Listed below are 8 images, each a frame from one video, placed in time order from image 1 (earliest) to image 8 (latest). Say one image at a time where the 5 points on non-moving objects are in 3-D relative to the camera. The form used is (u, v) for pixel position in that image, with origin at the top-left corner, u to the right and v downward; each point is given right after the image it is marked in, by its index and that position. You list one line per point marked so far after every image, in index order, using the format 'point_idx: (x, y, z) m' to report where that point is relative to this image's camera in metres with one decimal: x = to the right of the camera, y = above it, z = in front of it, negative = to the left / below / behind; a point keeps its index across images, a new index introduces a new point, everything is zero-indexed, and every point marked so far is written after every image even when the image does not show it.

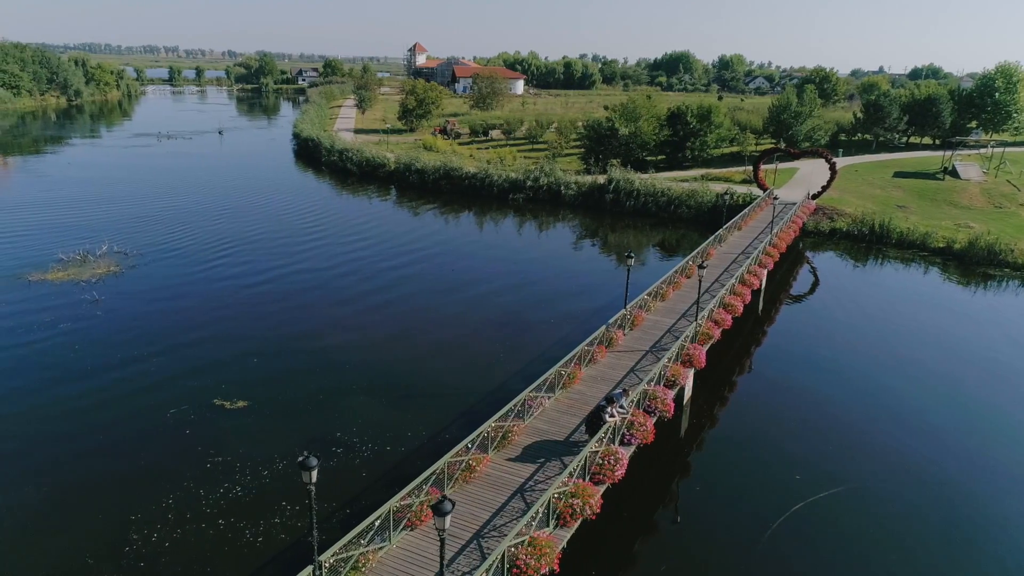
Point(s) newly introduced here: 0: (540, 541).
0: (+0.4, -3.2, +10.7) m
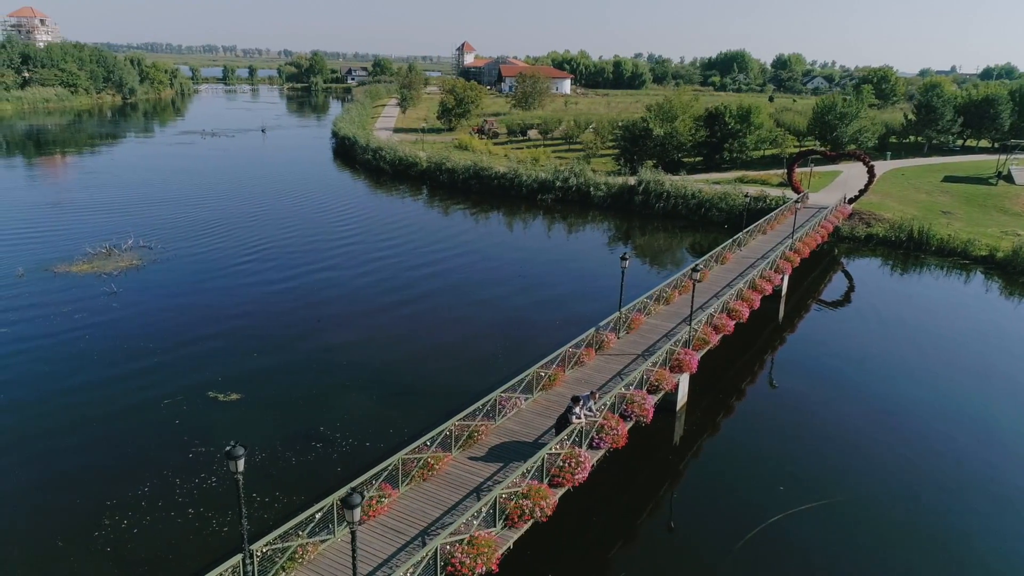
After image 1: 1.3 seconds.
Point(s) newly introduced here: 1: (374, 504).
0: (-0.4, -3.3, +10.9) m
1: (-1.9, -3.0, +11.7) m
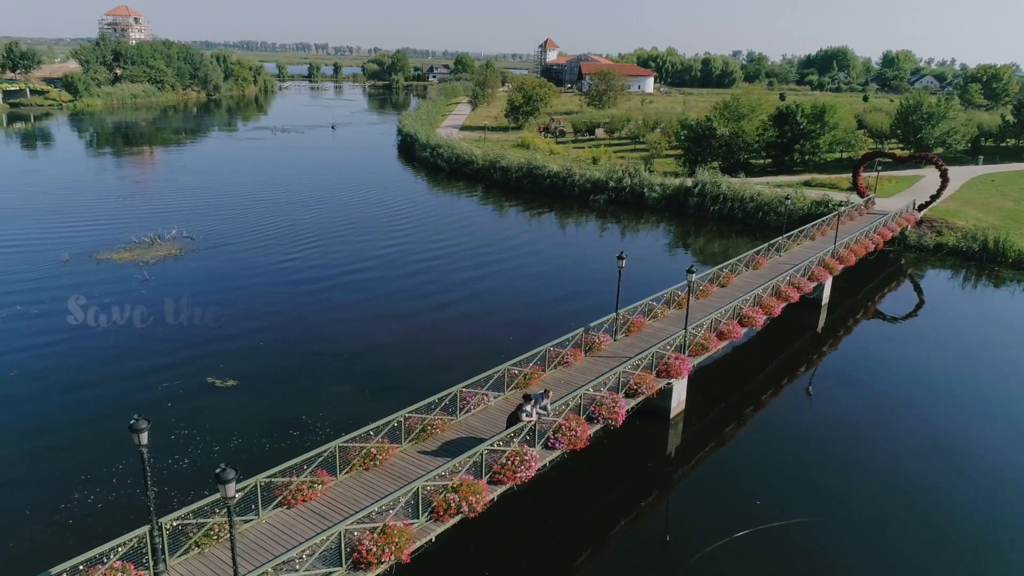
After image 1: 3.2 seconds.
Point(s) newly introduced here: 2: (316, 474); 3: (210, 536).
0: (-1.6, -3.2, +11.2) m
1: (-3.0, -2.9, +12.2) m
2: (-2.9, -2.8, +12.6) m
3: (-3.9, -3.2, +10.9) m
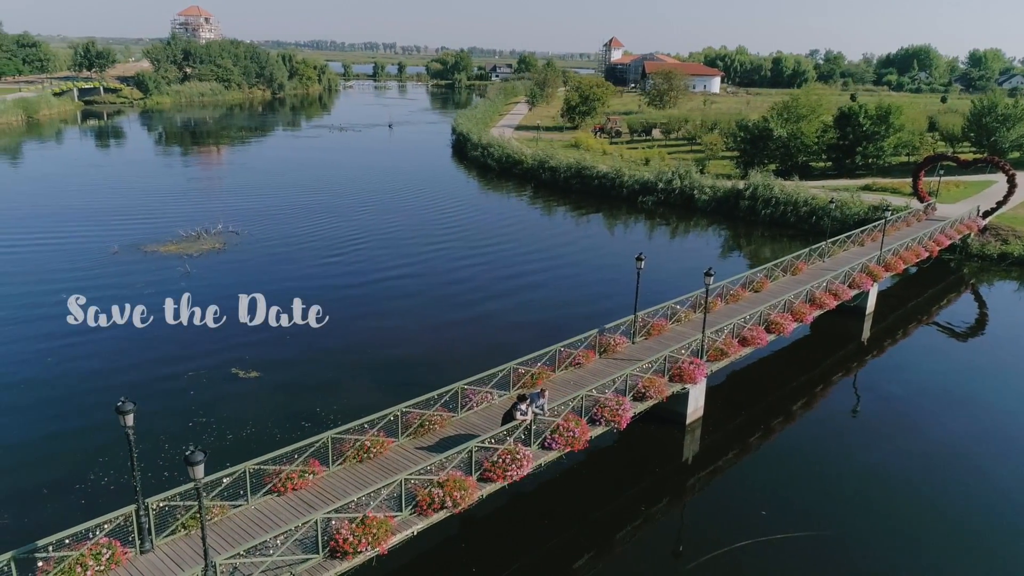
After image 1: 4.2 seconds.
0: (-2.0, -3.2, +11.5) m
1: (-3.3, -2.8, +12.6) m
2: (-3.2, -2.7, +12.9) m
3: (-4.3, -3.1, +11.4) m
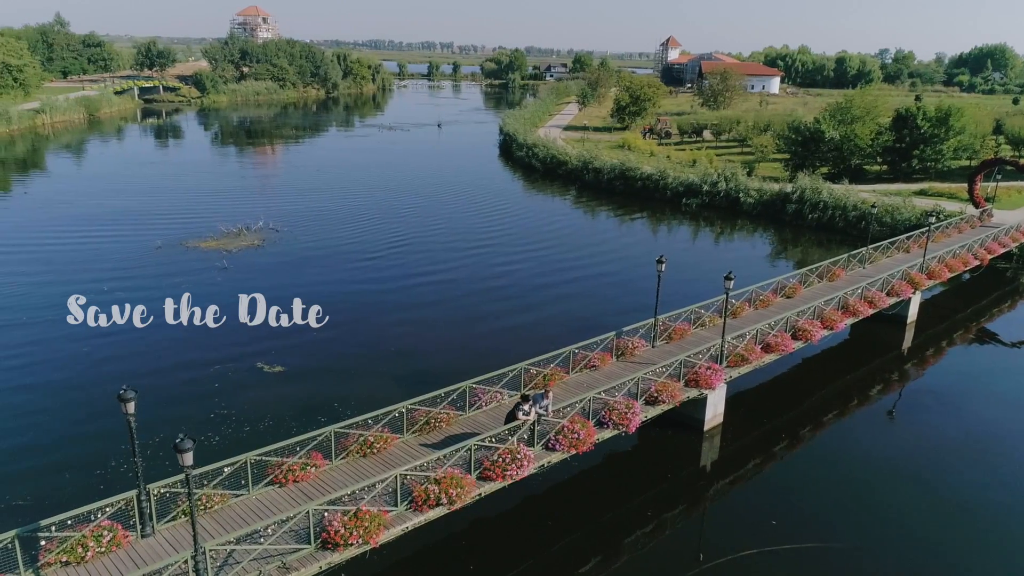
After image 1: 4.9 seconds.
0: (-2.1, -3.2, +11.7) m
1: (-3.3, -2.8, +12.9) m
2: (-3.2, -2.7, +13.3) m
3: (-4.4, -3.1, +11.8) m
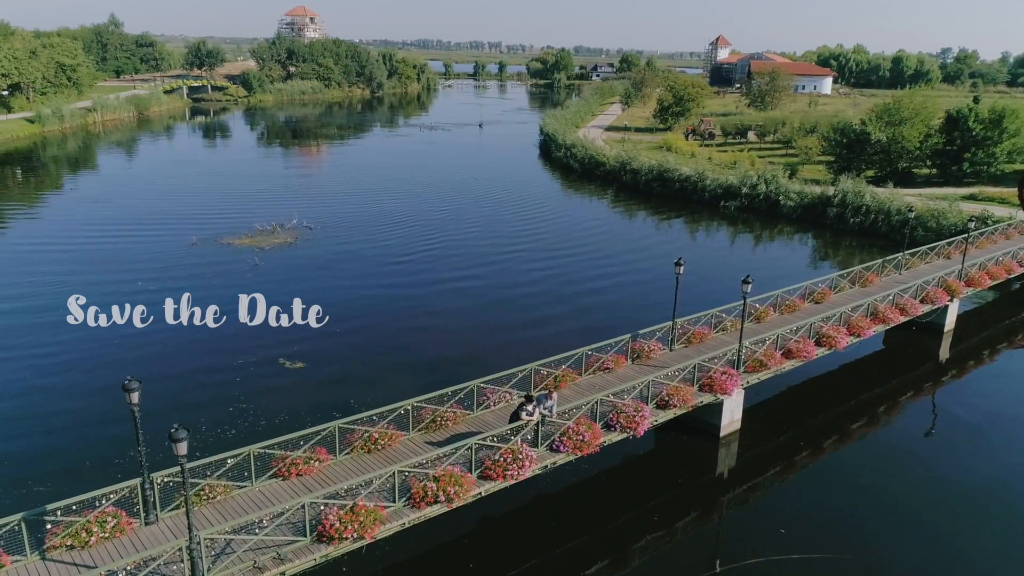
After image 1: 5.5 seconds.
0: (-2.2, -3.1, +11.9) m
1: (-3.3, -2.8, +13.2) m
2: (-3.2, -2.7, +13.6) m
3: (-4.5, -3.0, +12.2) m
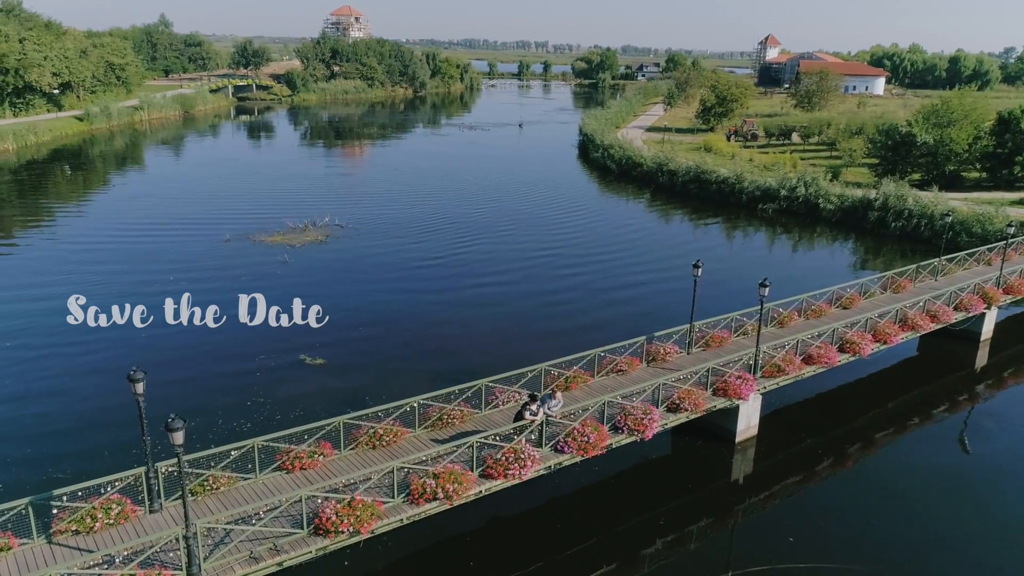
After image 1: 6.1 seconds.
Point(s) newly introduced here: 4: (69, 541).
0: (-2.3, -3.1, +12.1) m
1: (-3.3, -2.7, +13.5) m
2: (-3.2, -2.6, +13.8) m
3: (-4.6, -3.0, +12.5) m
4: (-5.9, -3.4, +11.1) m
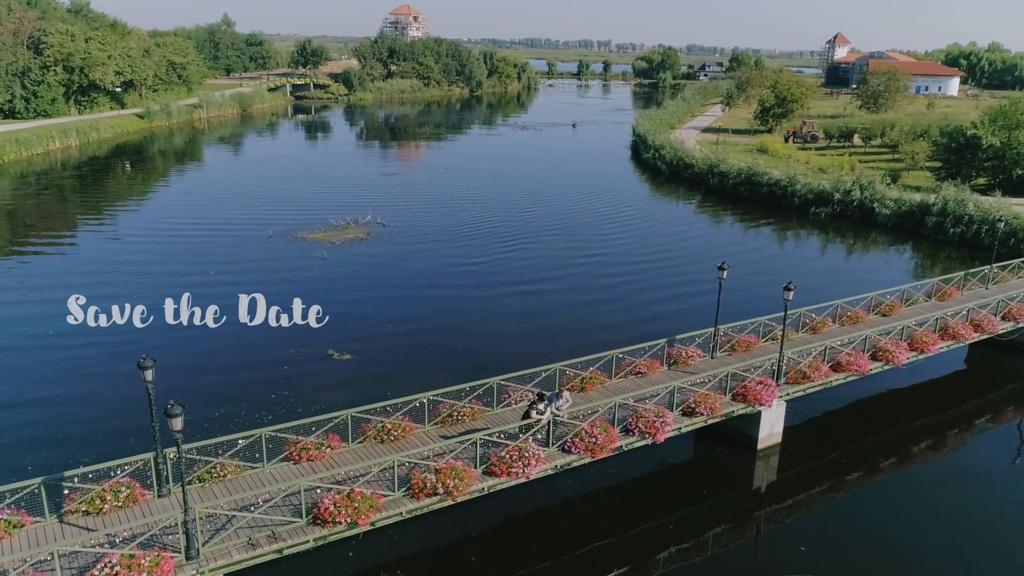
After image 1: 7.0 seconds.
0: (-2.4, -3.1, +12.4) m
1: (-3.3, -2.6, +13.8) m
2: (-3.1, -2.5, +14.1) m
3: (-4.6, -2.8, +12.9) m
4: (-6.0, -3.2, +11.7) m
